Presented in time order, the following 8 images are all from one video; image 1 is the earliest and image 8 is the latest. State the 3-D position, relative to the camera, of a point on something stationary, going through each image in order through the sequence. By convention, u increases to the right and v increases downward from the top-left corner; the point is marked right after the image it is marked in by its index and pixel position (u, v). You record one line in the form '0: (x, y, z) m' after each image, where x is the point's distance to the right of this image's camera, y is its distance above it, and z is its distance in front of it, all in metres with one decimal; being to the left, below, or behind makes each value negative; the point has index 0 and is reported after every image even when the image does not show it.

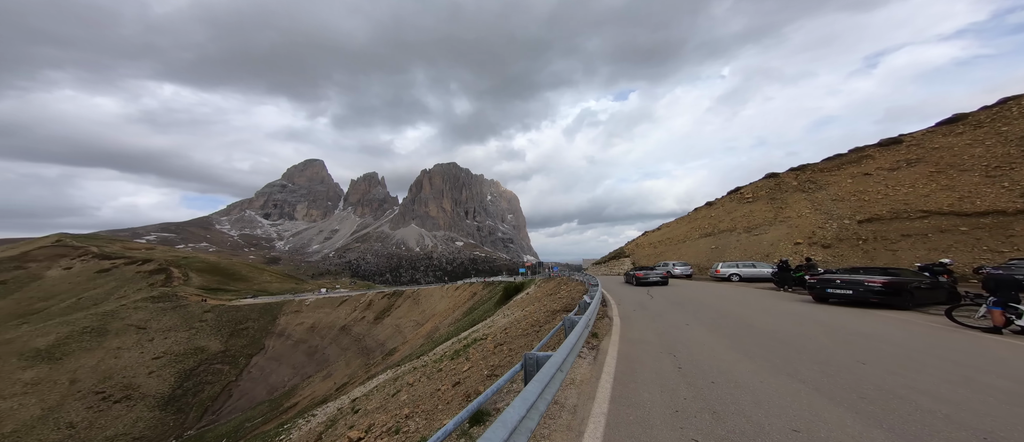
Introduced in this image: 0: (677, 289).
0: (+6.4, -2.7, +12.7) m
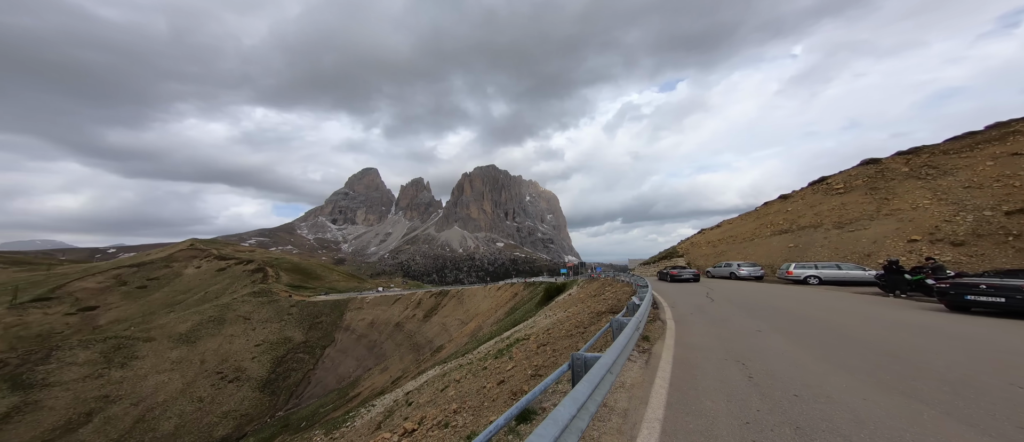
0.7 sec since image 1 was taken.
0: (+8.4, -2.6, +12.3) m
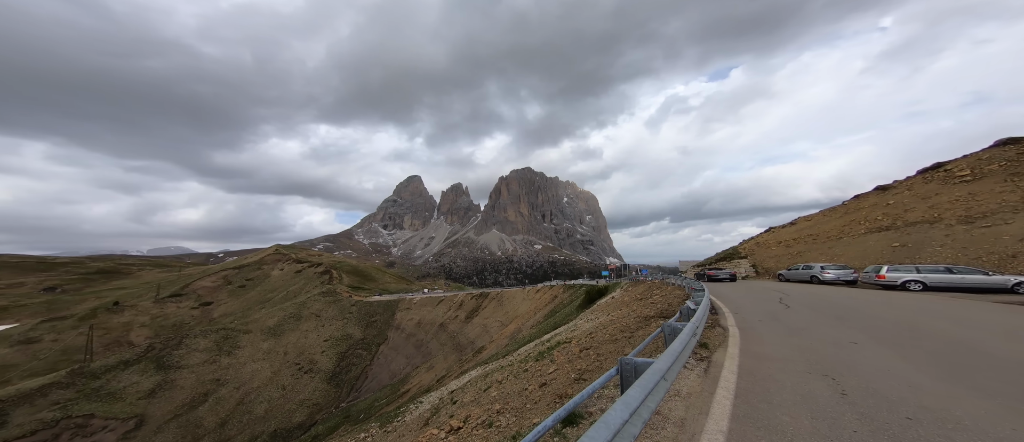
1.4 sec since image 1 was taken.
0: (+10.3, -2.6, +11.2) m
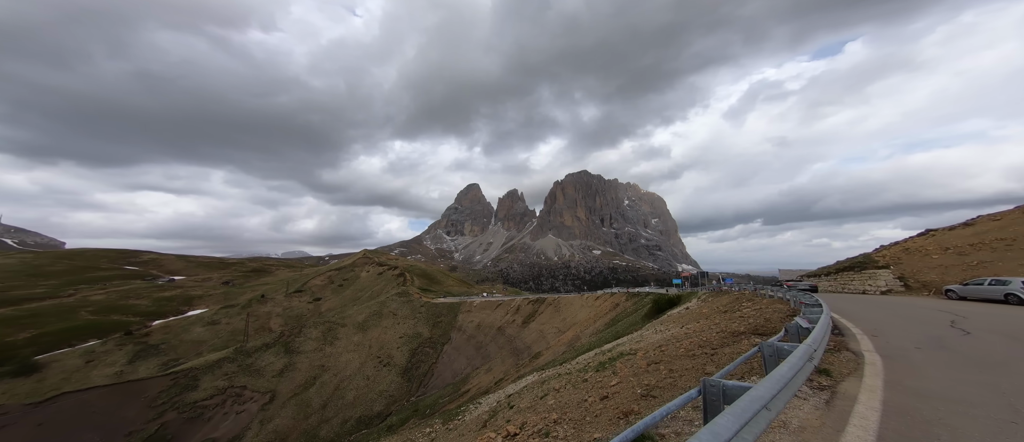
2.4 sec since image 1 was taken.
0: (+12.7, -2.5, +8.5) m
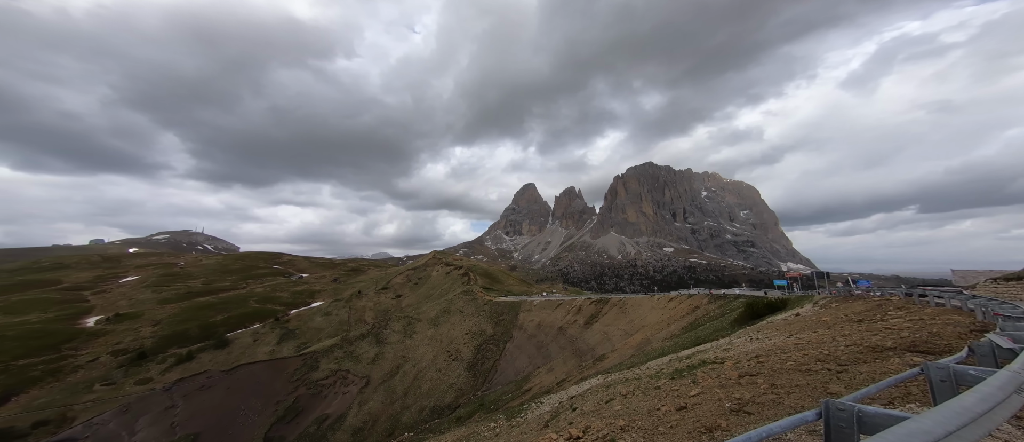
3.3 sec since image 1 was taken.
0: (+11.7, -2.1, +5.6) m
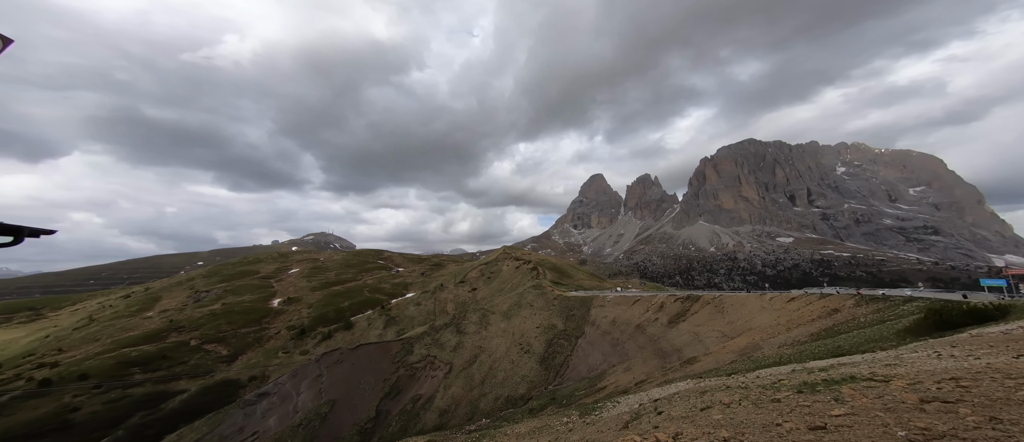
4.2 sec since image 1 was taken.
0: (+5.2, -1.5, +3.0) m
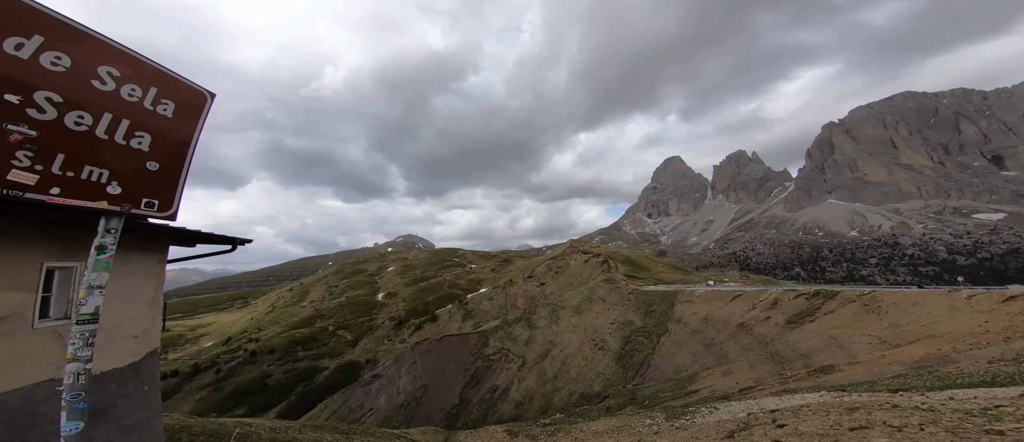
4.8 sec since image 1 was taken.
0: (+8.2, -1.0, -1.9) m
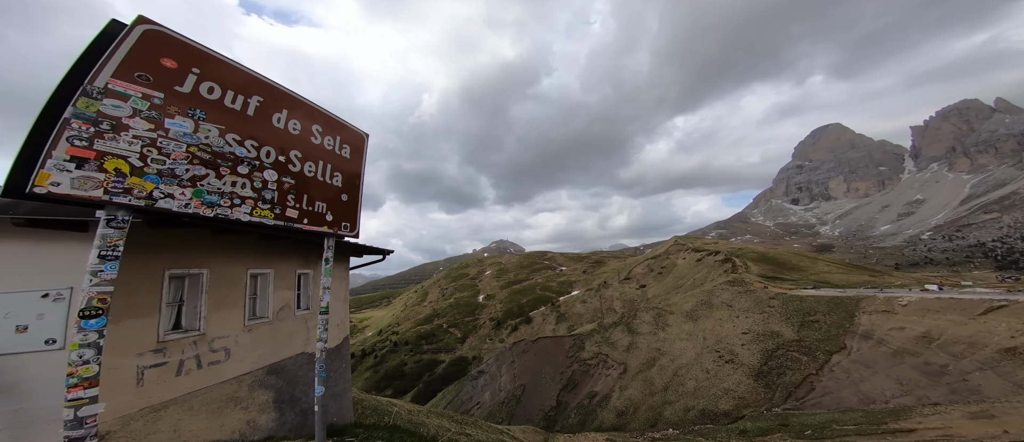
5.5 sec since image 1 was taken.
0: (+13.7, -0.6, -11.8) m
